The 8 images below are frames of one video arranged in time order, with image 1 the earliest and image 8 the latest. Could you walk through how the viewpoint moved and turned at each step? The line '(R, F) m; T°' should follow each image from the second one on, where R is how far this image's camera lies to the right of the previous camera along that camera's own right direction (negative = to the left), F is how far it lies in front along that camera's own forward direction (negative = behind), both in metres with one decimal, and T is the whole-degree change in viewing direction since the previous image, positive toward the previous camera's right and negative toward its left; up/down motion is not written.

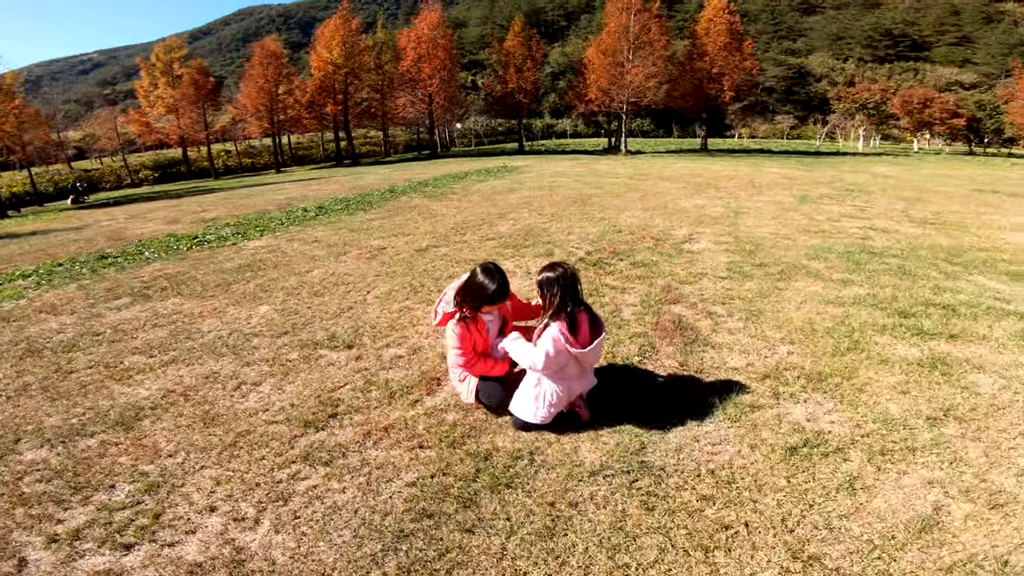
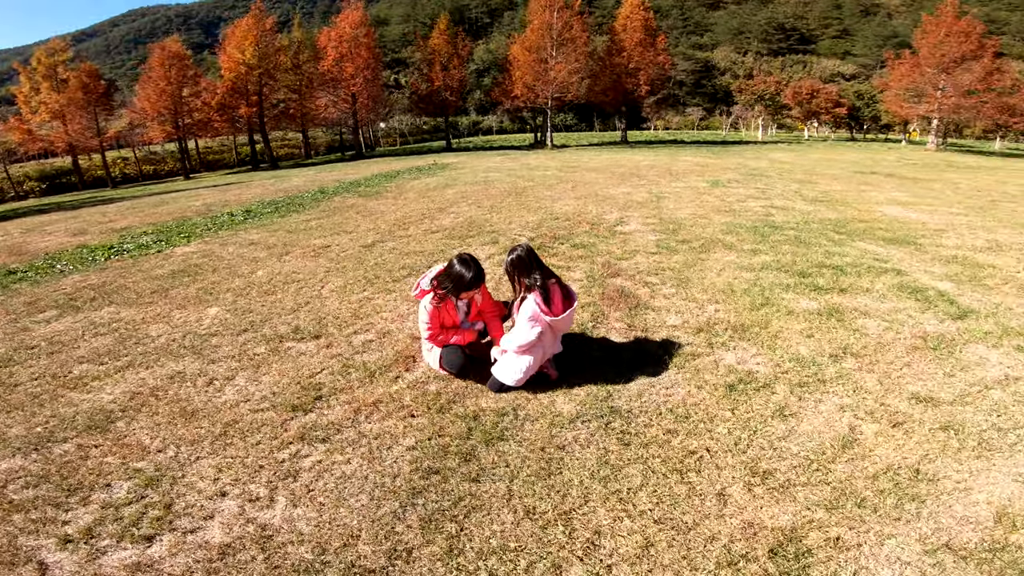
(-0.3, -0.2) m; +8°
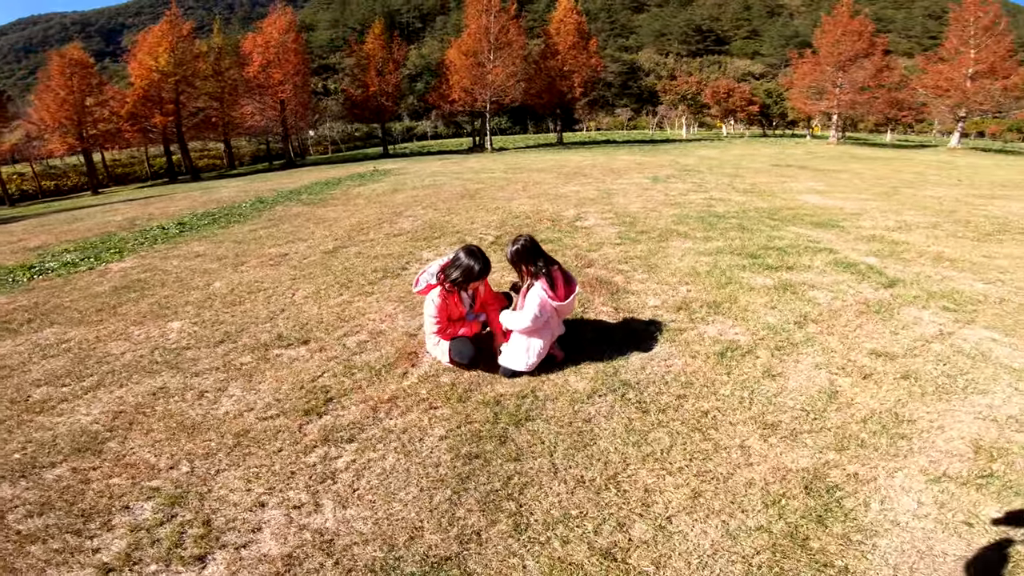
(-0.5, 0.0) m; +8°
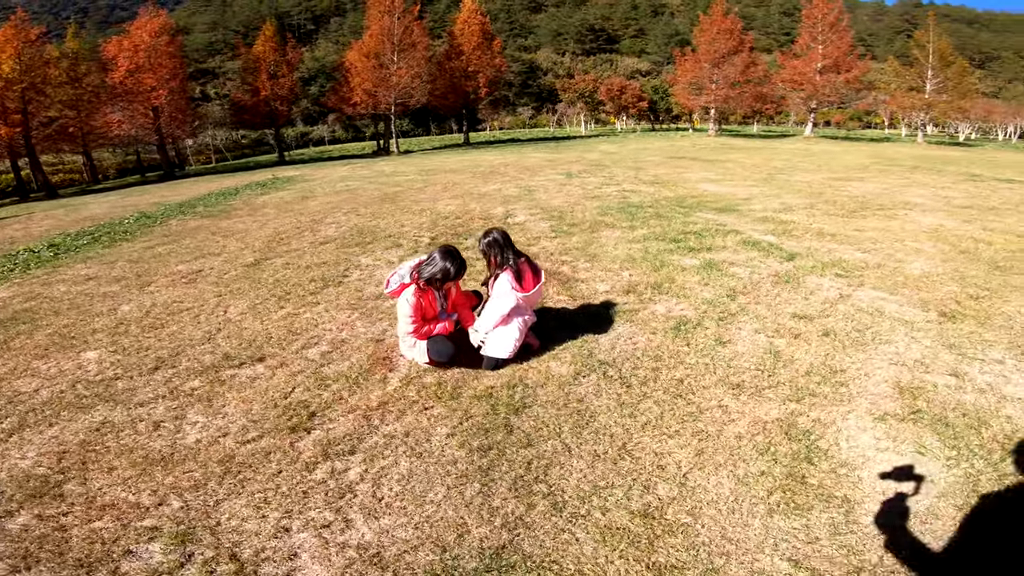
(-0.5, 0.0) m; +11°
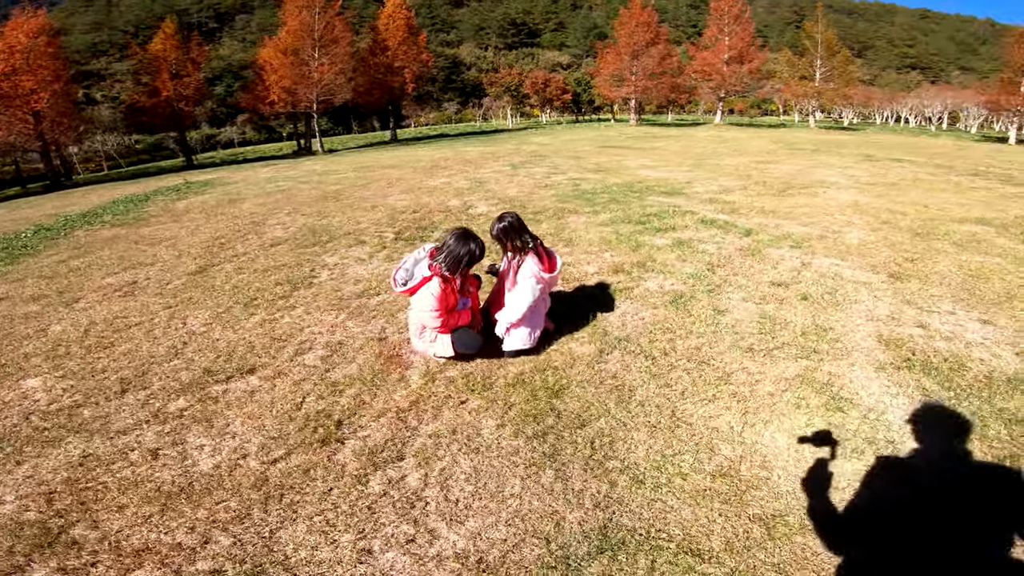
(-0.6, +0.2) m; +8°
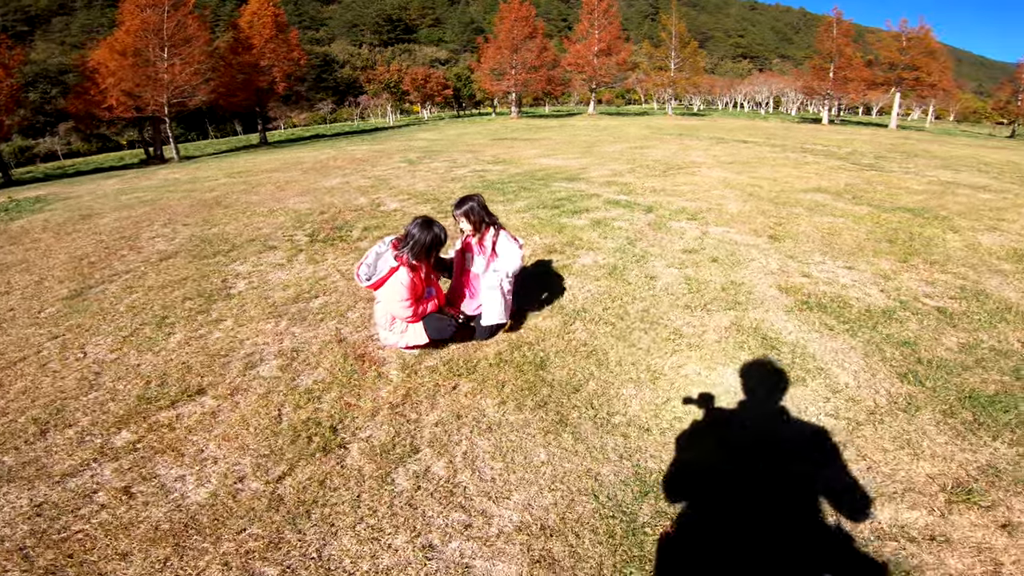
(-0.6, 0.0) m; +13°
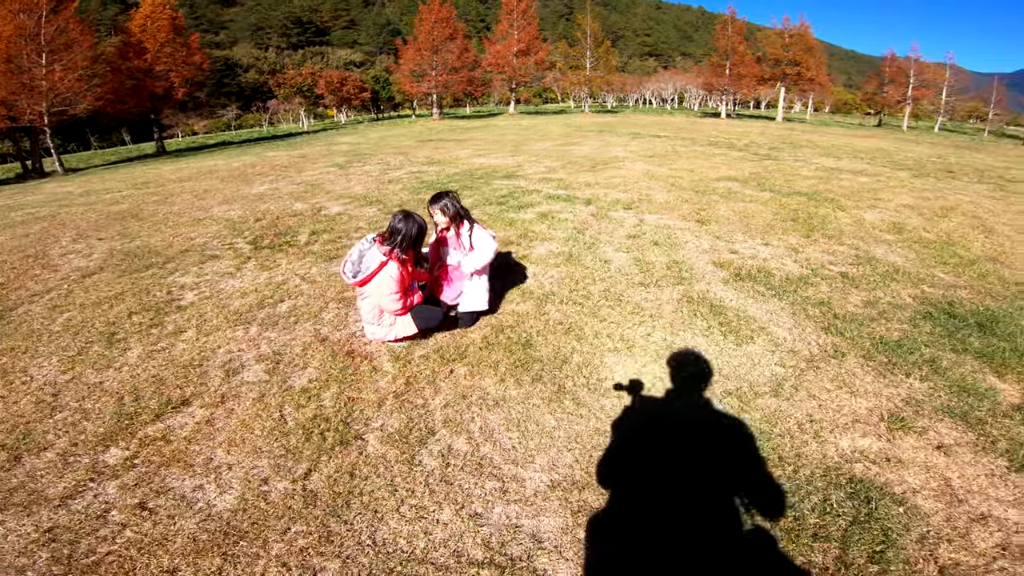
(-0.4, -0.2) m; +8°
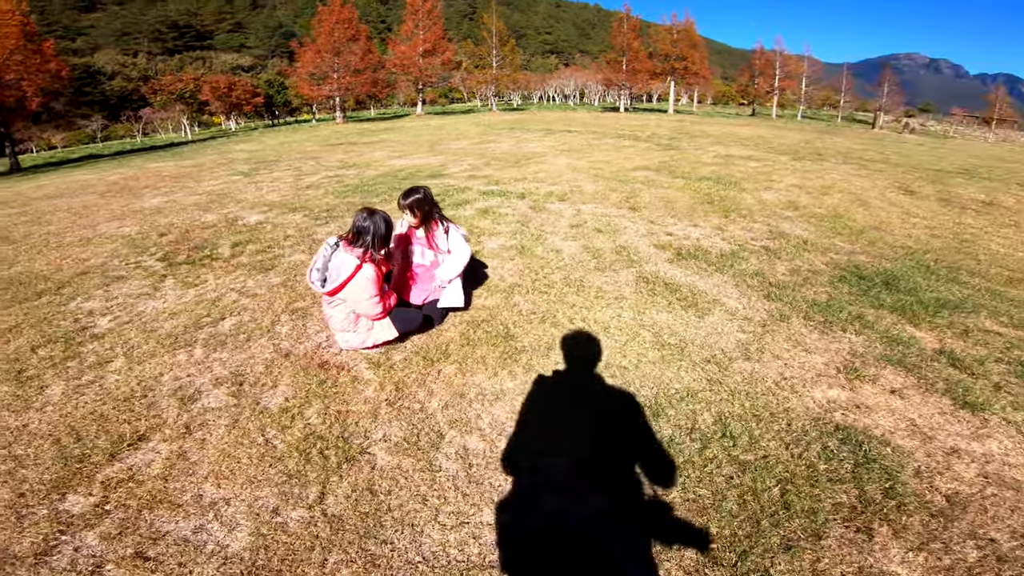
(-0.4, +0.1) m; +9°
